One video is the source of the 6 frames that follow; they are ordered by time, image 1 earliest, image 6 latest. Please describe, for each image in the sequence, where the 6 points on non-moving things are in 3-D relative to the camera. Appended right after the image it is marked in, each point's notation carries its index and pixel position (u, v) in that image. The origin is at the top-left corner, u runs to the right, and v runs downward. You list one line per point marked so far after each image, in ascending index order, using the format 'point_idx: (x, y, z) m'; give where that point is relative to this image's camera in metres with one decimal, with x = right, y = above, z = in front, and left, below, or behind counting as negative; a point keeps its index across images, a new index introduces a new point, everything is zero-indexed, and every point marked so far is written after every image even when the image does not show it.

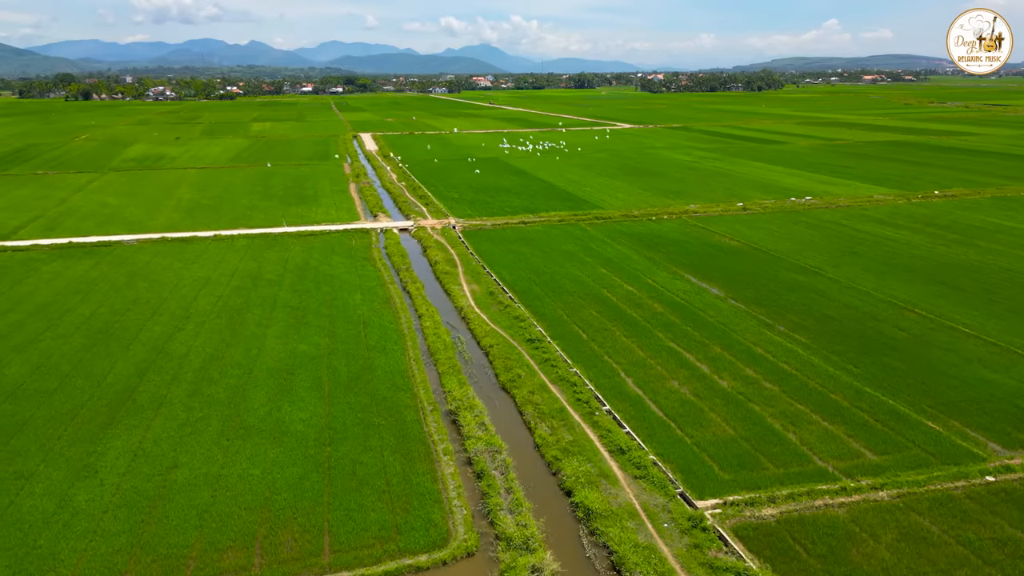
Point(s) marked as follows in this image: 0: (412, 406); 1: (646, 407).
0: (-3.1, -3.7, +17.1) m
1: (+4.2, -3.8, +17.2) m
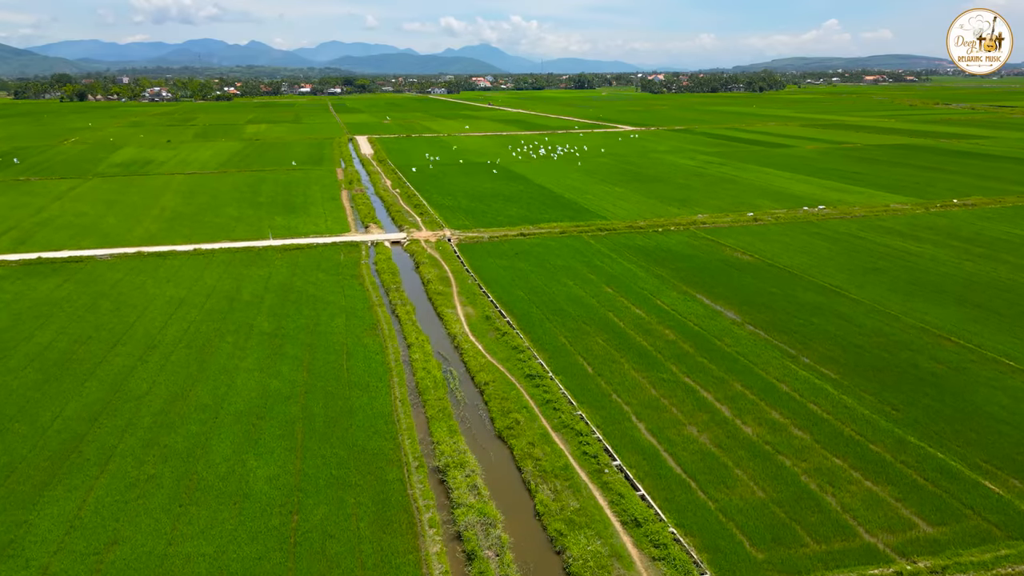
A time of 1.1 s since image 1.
0: (-3.2, -4.7, +15.0) m
1: (+4.1, -4.8, +15.1) m
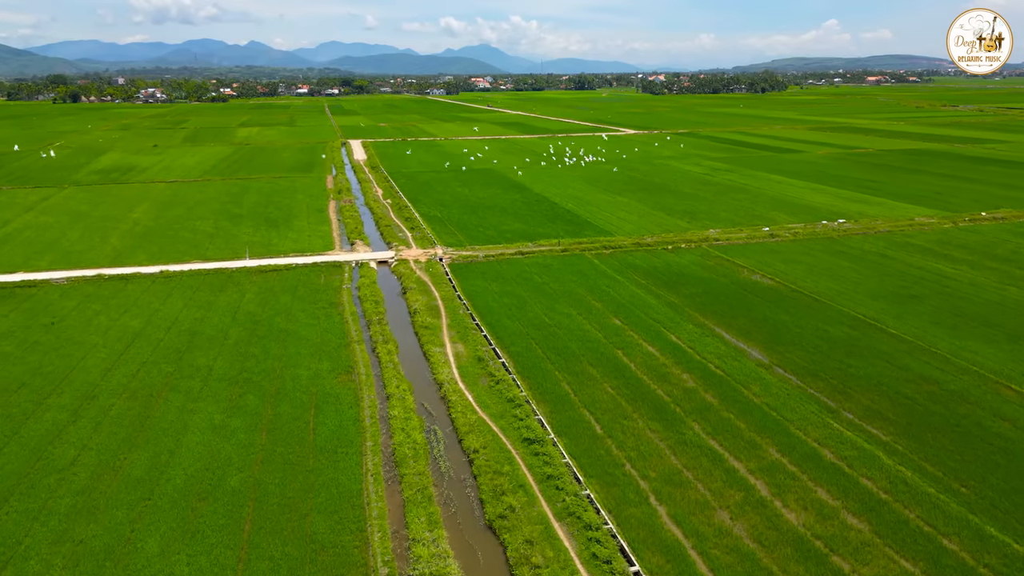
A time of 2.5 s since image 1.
0: (-3.3, -6.1, +12.1) m
1: (+4.0, -6.2, +12.2) m
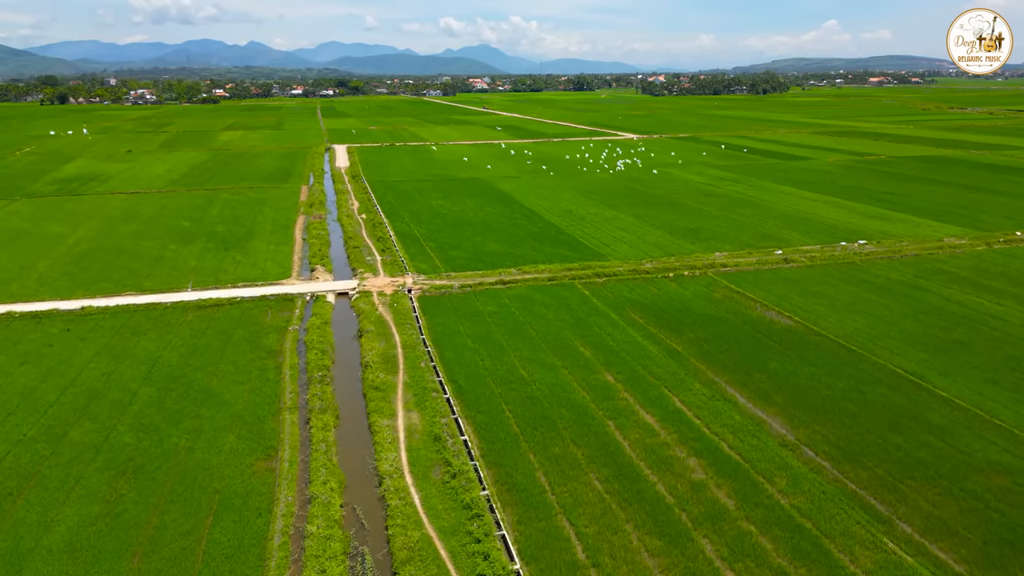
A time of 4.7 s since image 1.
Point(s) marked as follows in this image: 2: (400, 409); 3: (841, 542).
0: (-4.4, -8.0, +8.0) m
1: (+2.9, -8.0, +8.1) m
2: (-3.7, -4.0, +18.3) m
3: (+7.9, -6.1, +13.2) m
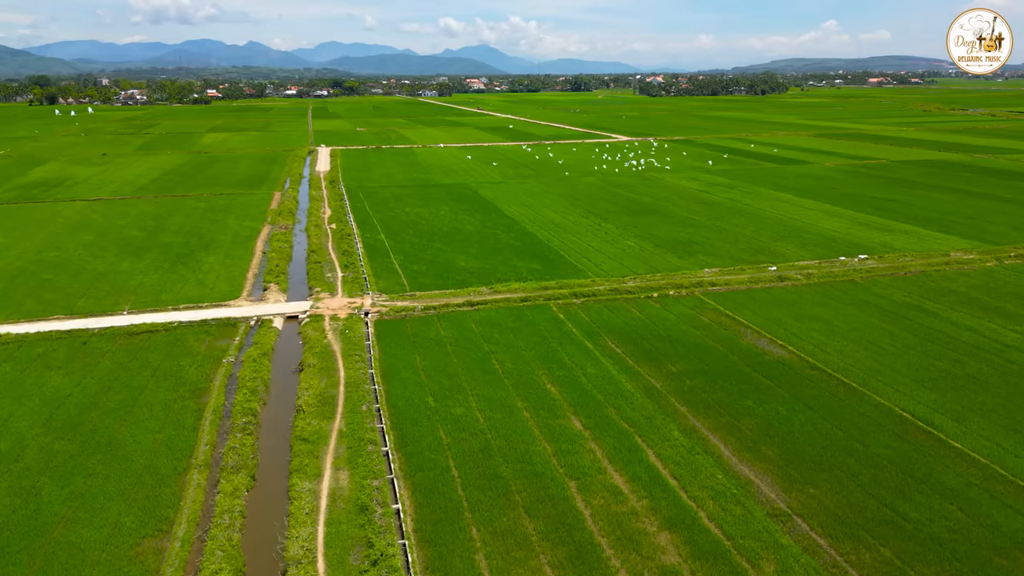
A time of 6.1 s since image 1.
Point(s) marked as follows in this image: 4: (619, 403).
0: (-5.9, -9.0, +5.5) m
1: (+1.4, -9.1, +5.6) m
2: (-5.3, -5.1, +15.7) m
3: (+6.4, -7.2, +10.6) m
4: (+3.7, -4.0, +19.0) m
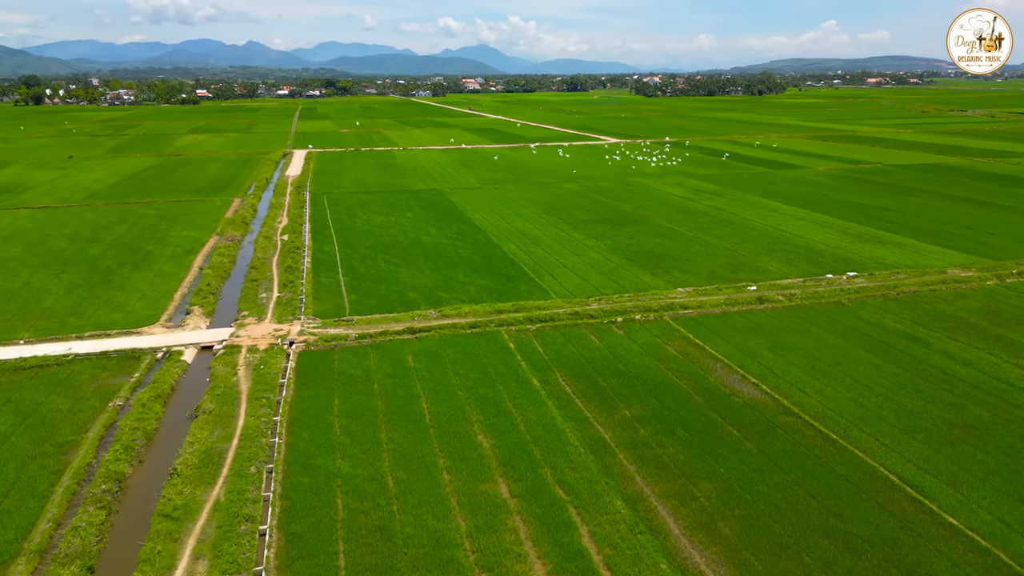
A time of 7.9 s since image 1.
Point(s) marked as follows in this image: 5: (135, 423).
0: (-8.3, -10.2, +2.7) m
1: (-1.0, -10.2, +2.8) m
2: (-7.7, -6.2, +12.9) m
3: (+4.0, -8.3, +7.8) m
4: (+1.3, -5.1, +16.2) m
5: (-12.0, -4.3, +17.6) m
